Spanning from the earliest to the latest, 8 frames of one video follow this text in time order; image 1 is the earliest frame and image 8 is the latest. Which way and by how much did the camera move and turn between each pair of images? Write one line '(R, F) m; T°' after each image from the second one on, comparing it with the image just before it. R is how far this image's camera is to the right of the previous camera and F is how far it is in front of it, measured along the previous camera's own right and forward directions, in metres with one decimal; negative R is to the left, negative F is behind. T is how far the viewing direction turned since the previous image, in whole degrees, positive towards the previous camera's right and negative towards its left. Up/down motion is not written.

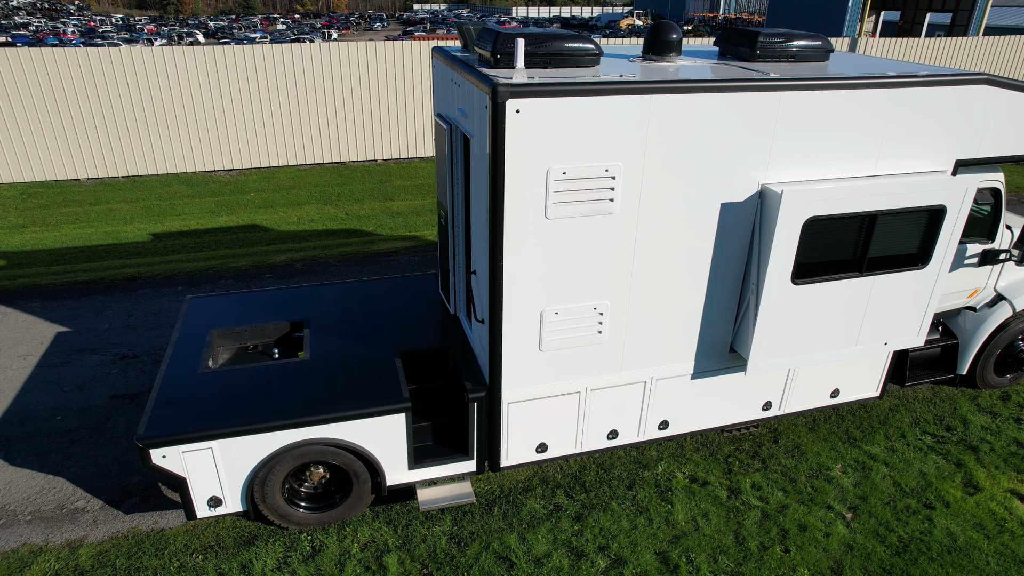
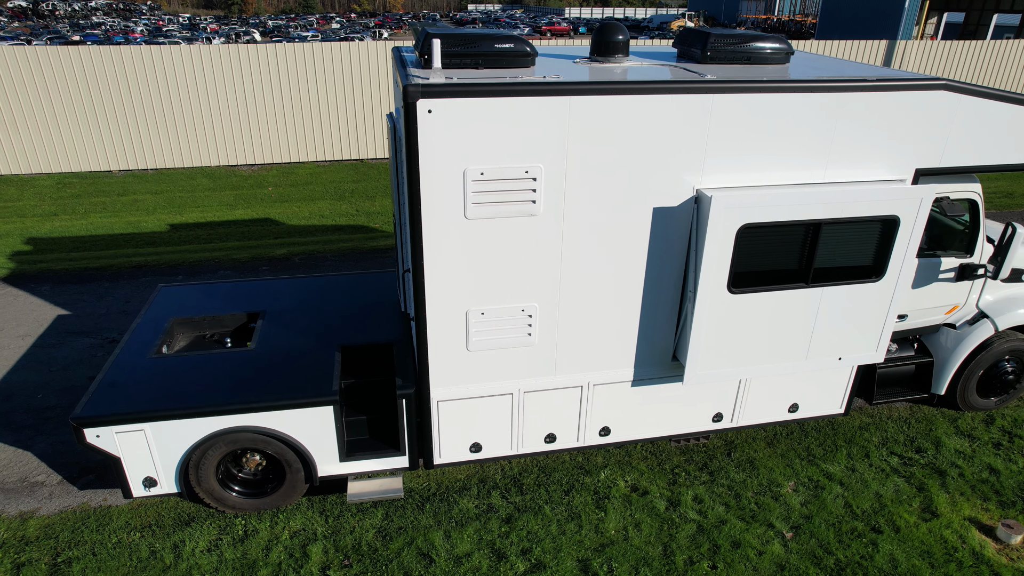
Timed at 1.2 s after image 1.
(+0.7, 0.0) m; -4°
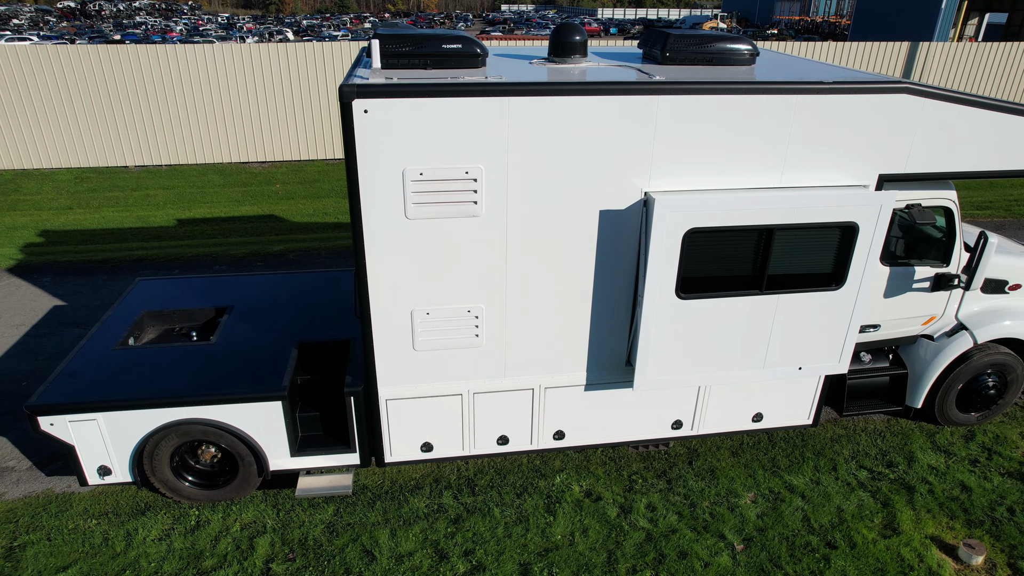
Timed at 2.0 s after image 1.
(+0.5, 0.0) m; -3°
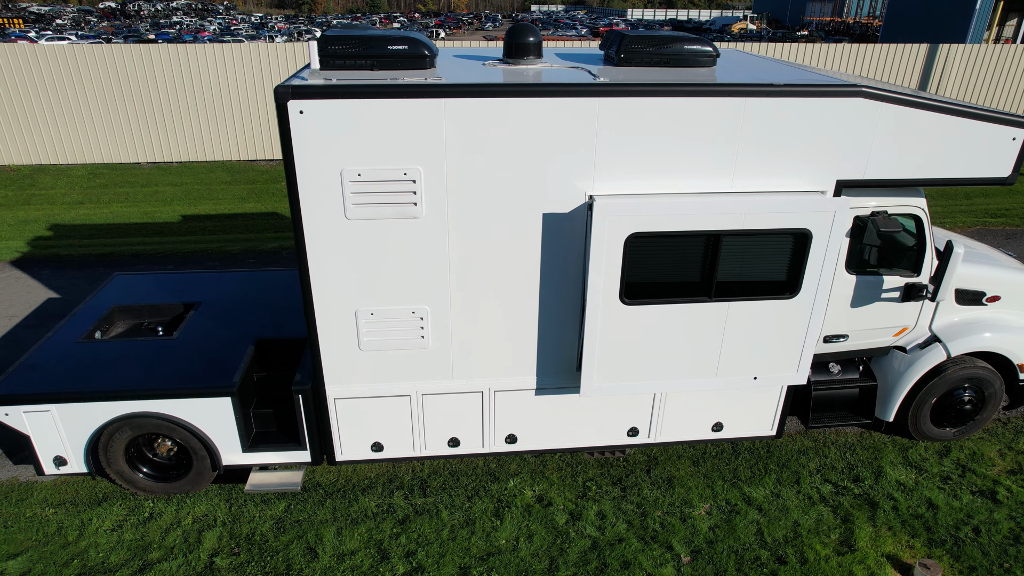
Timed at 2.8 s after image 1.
(+0.5, 0.0) m; -2°
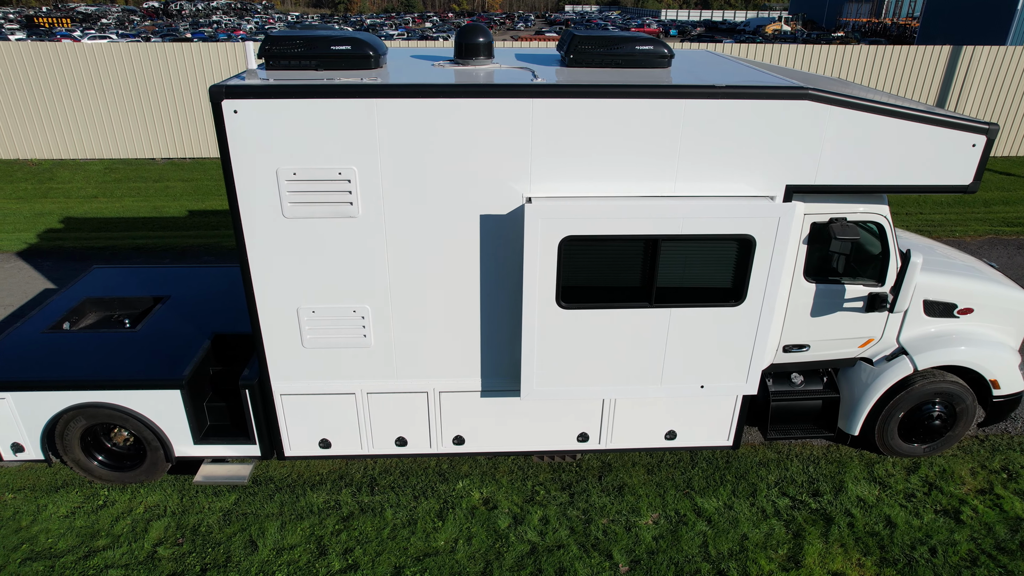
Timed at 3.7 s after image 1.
(+0.6, 0.0) m; -3°
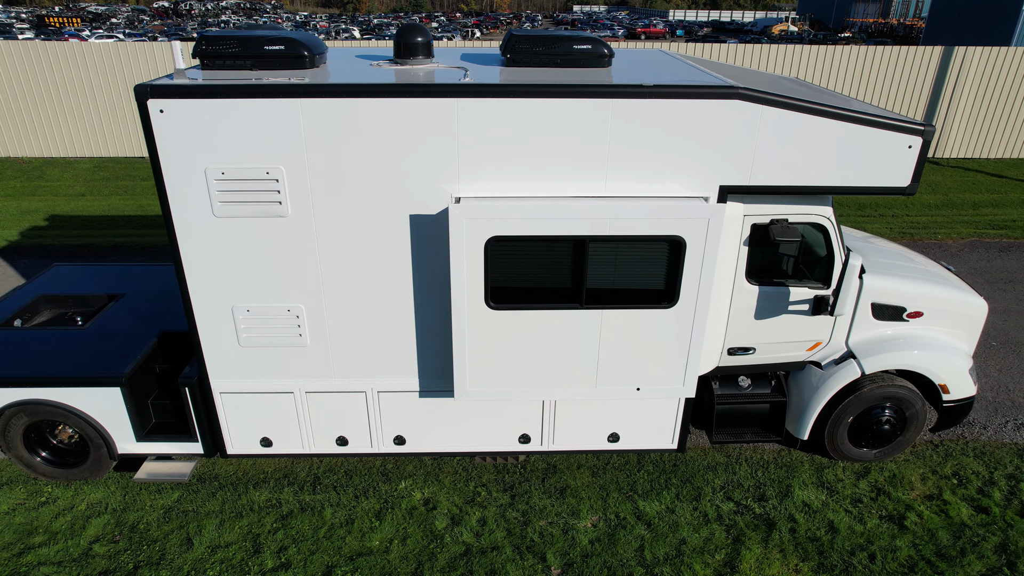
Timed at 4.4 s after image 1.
(+0.5, 0.0) m; -1°
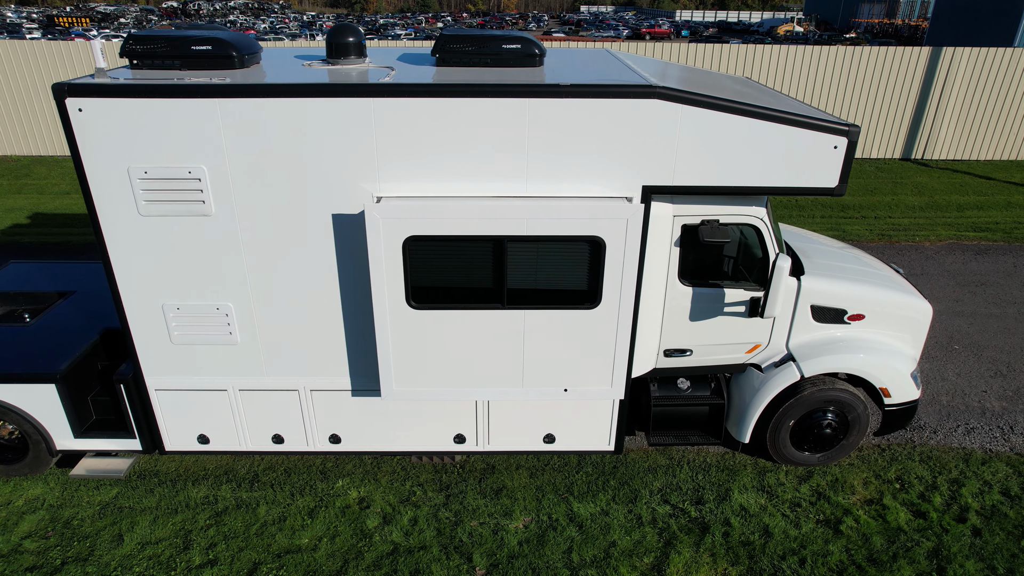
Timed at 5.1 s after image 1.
(+0.5, 0.0) m; -1°
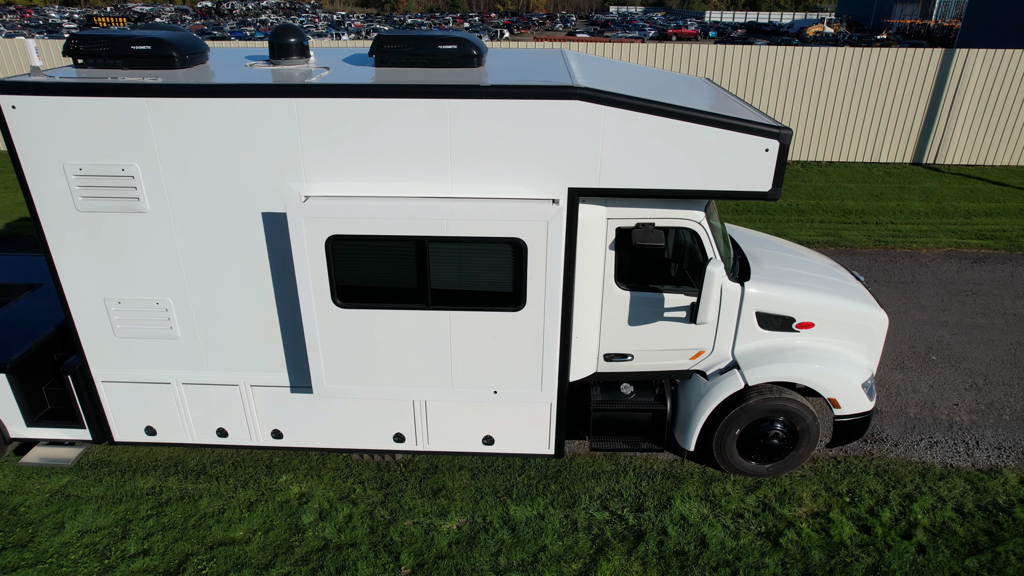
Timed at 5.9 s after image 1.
(+0.6, 0.0) m; -2°
